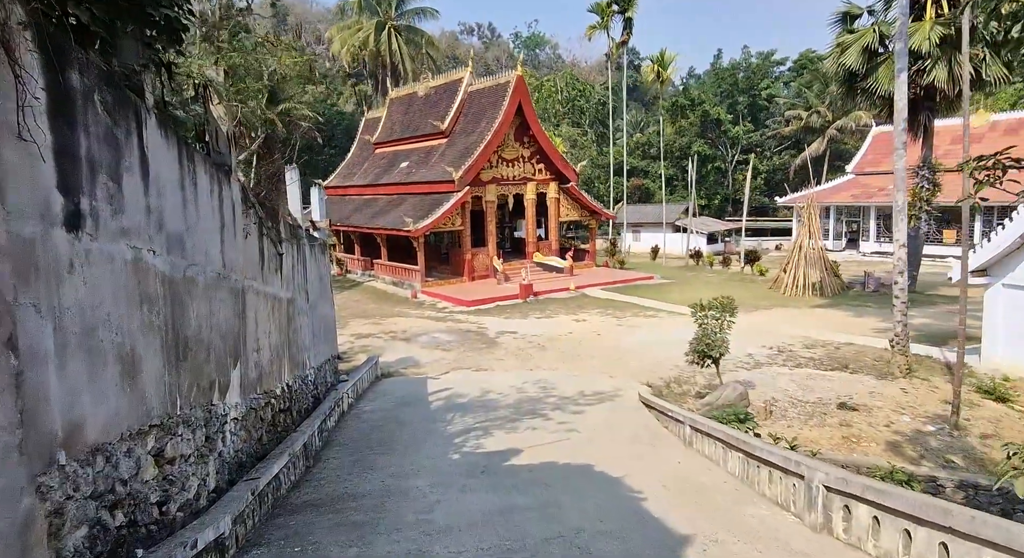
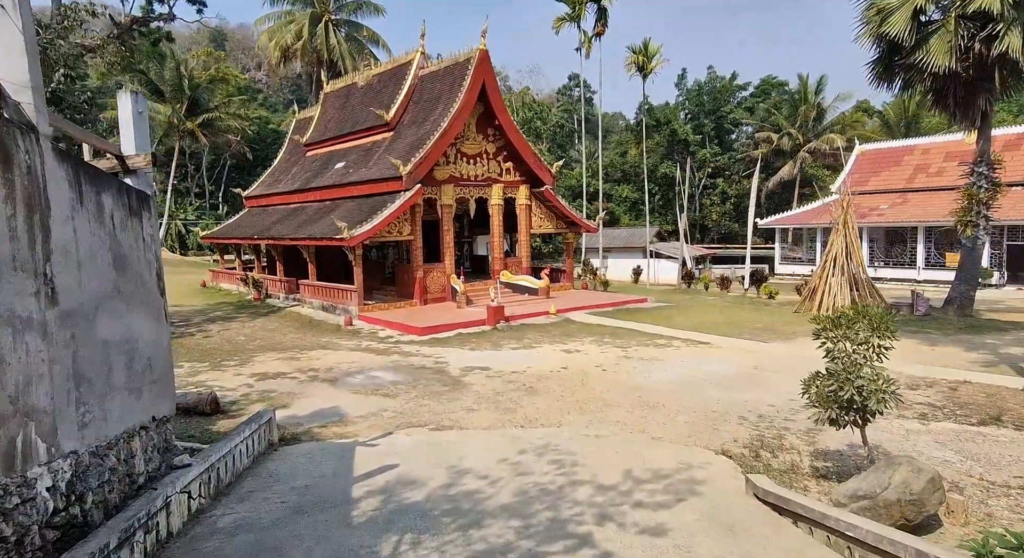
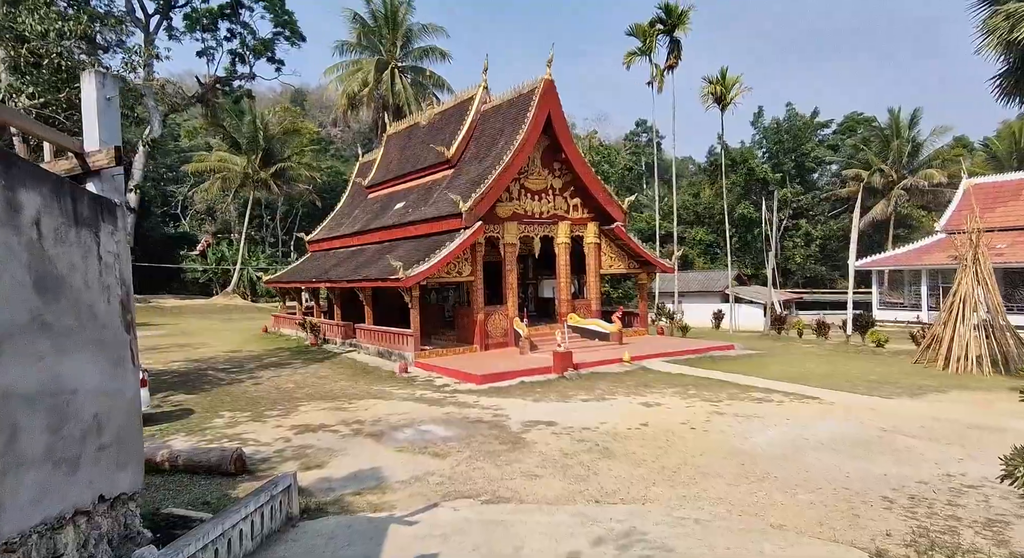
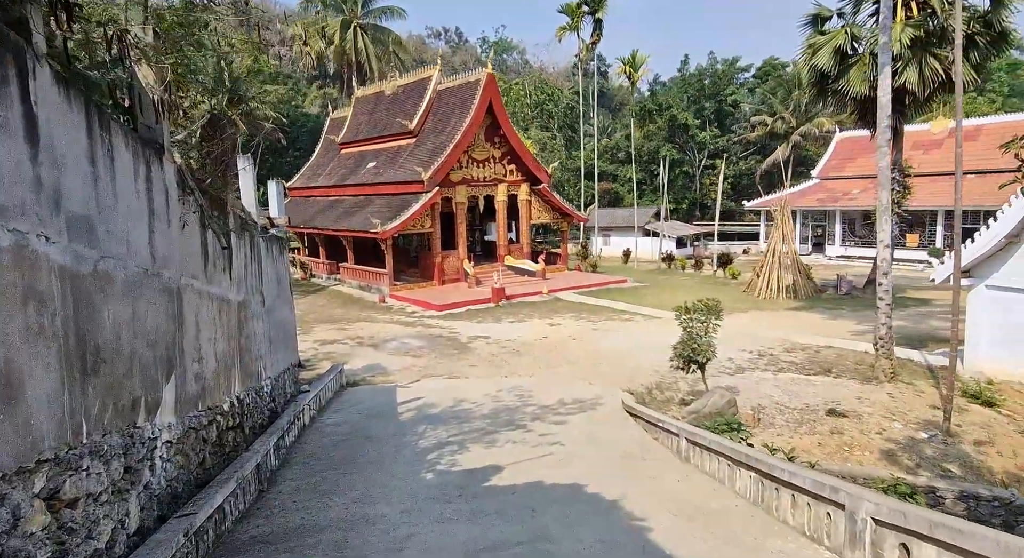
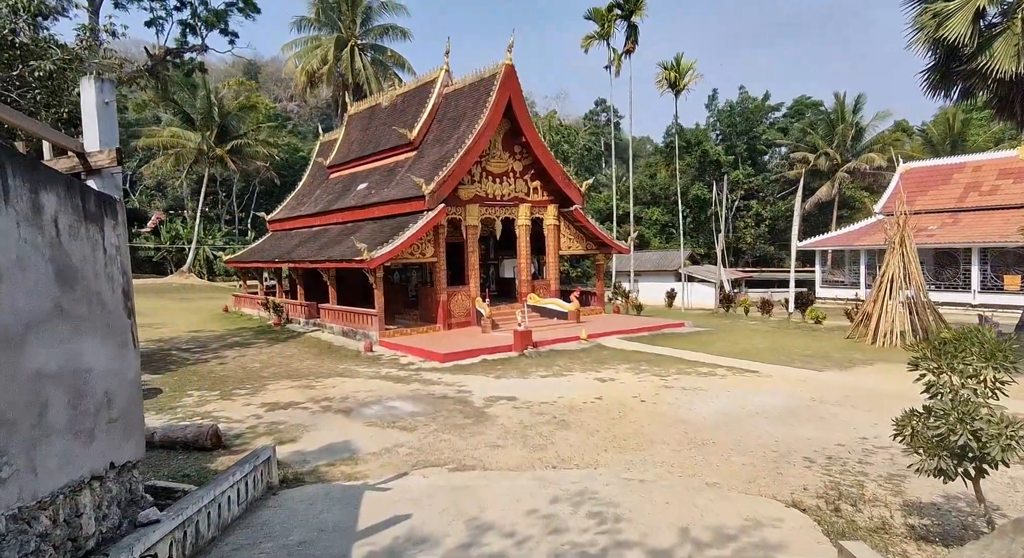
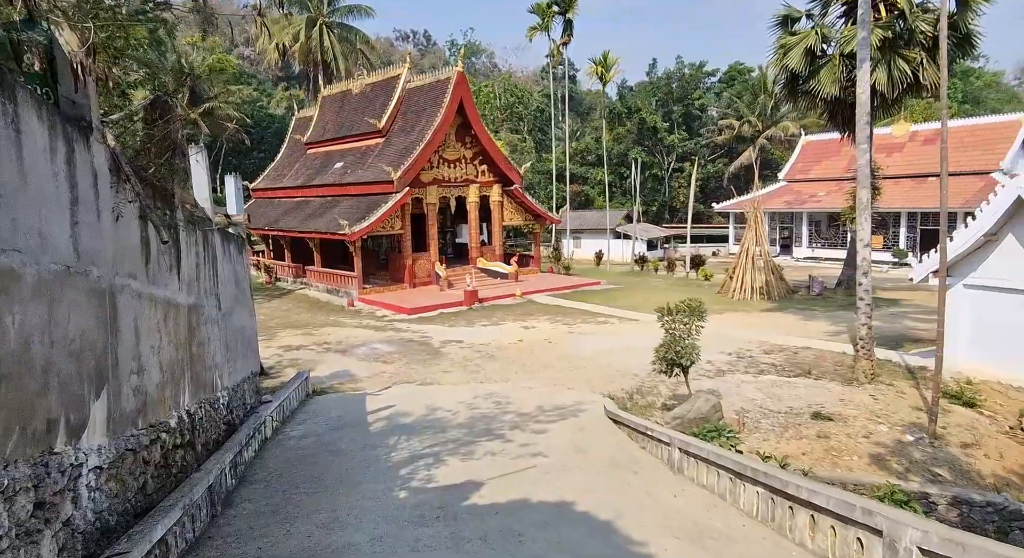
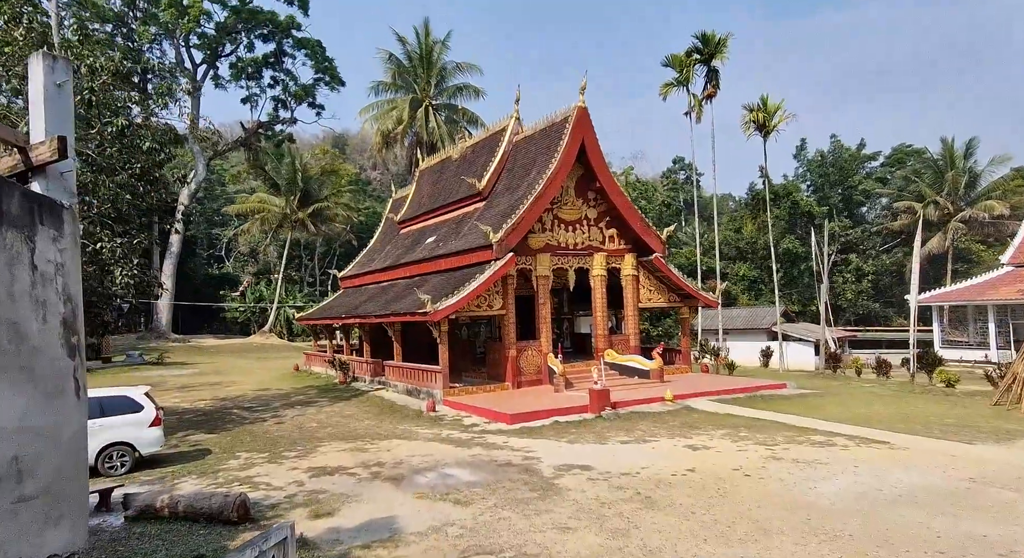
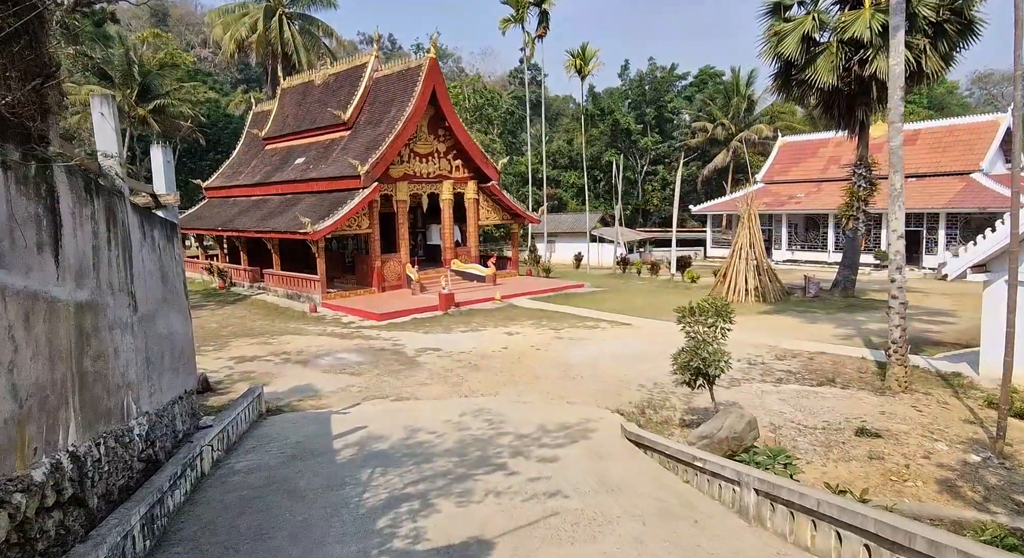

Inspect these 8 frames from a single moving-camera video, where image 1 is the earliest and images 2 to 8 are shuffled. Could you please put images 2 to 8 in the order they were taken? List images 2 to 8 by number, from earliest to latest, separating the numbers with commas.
4, 6, 8, 2, 5, 3, 7
